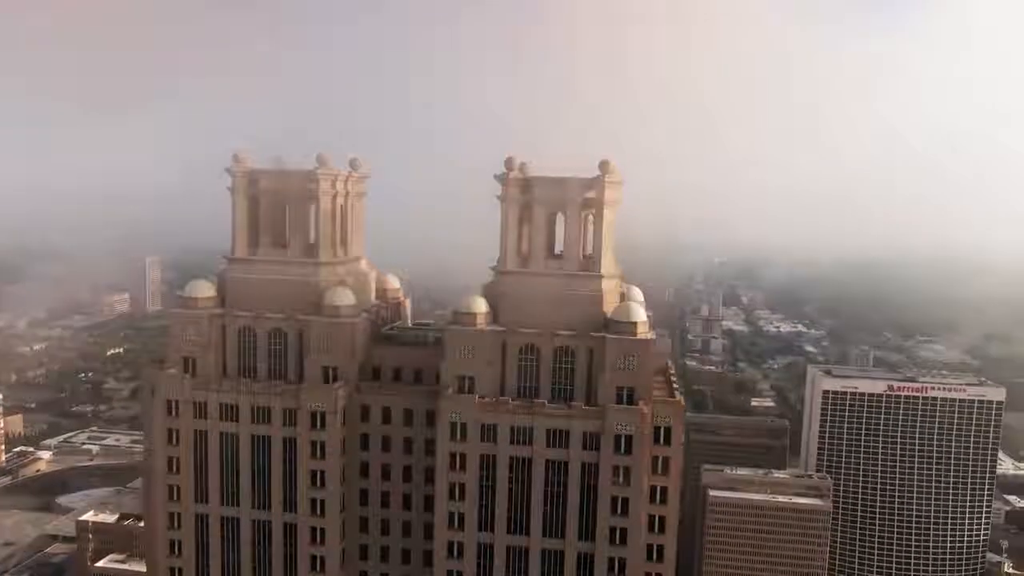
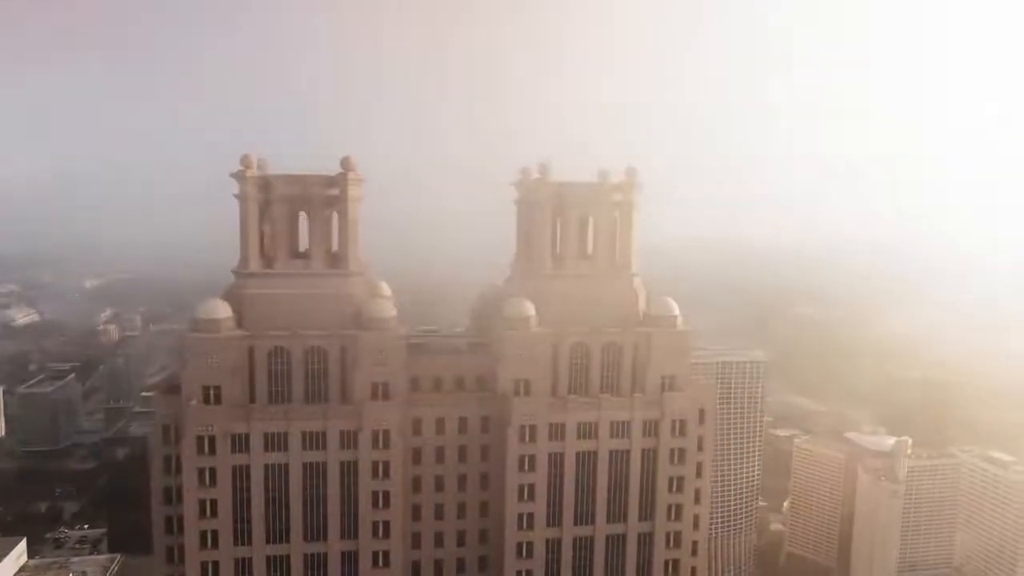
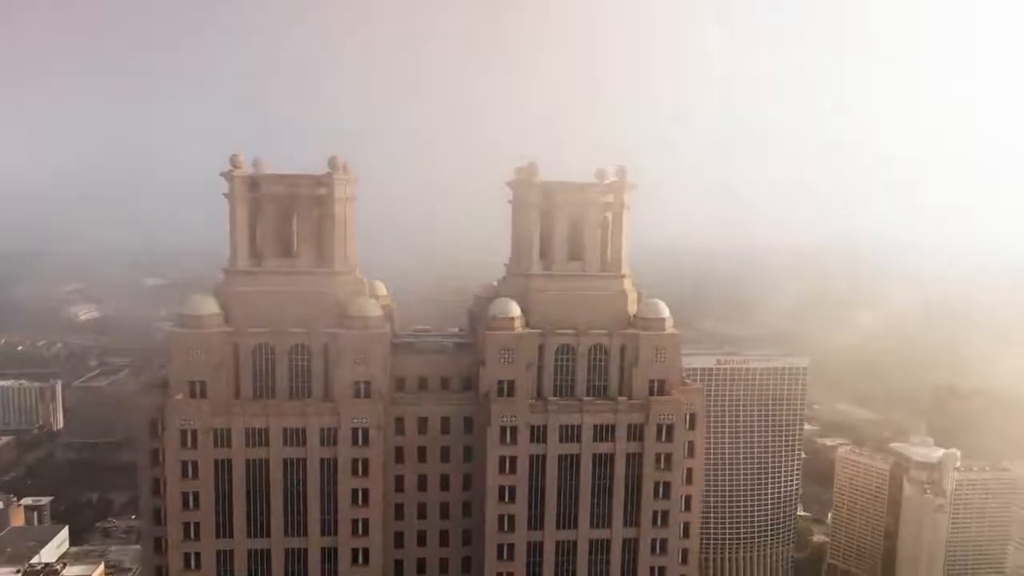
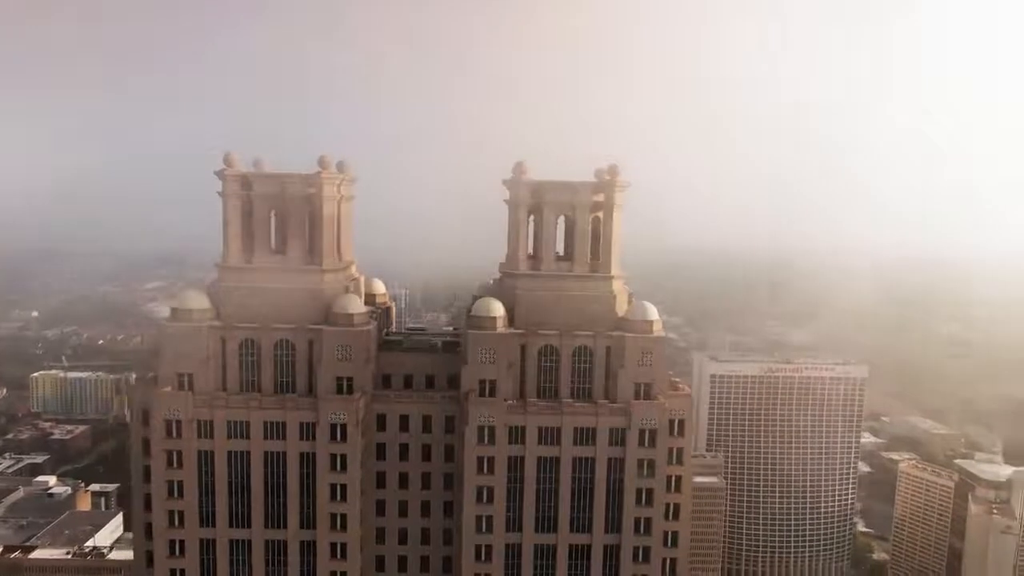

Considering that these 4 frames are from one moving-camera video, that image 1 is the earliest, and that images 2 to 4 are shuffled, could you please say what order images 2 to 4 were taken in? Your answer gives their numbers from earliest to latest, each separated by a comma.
4, 3, 2
